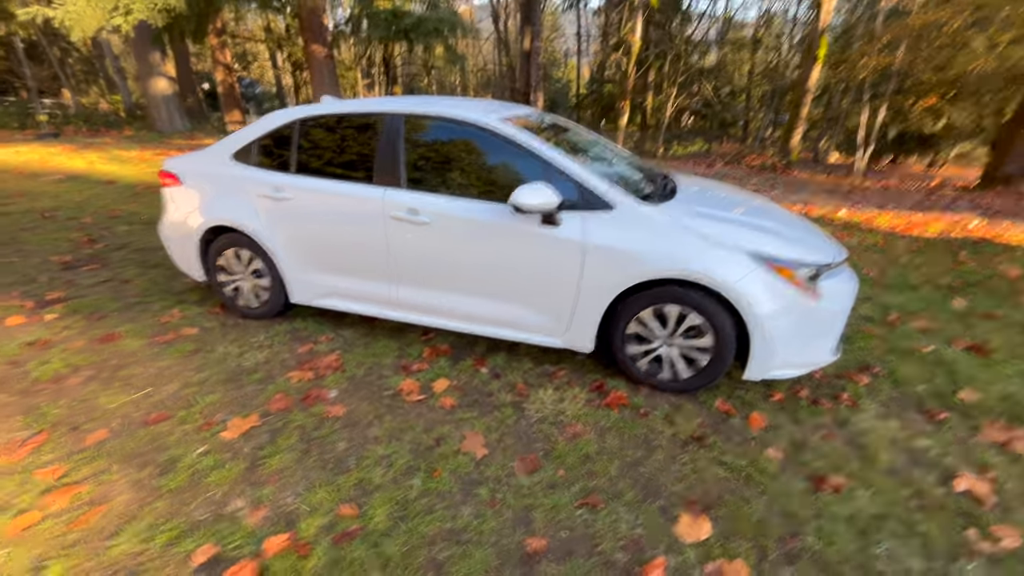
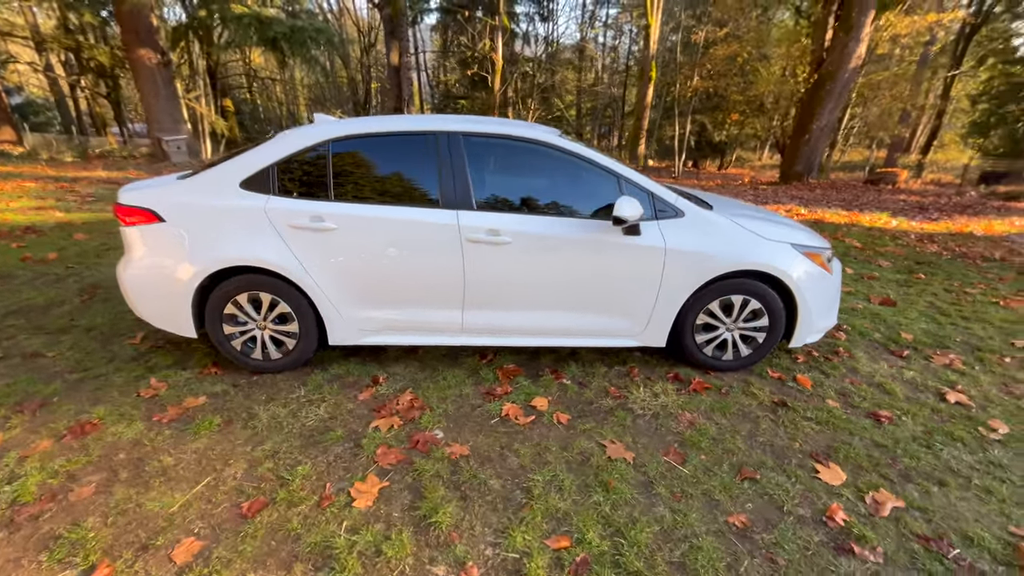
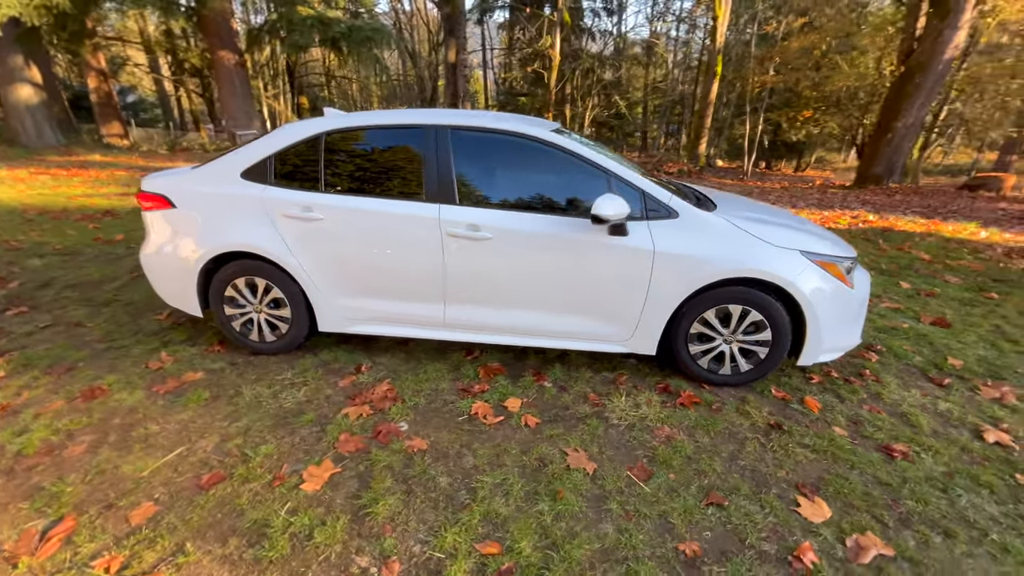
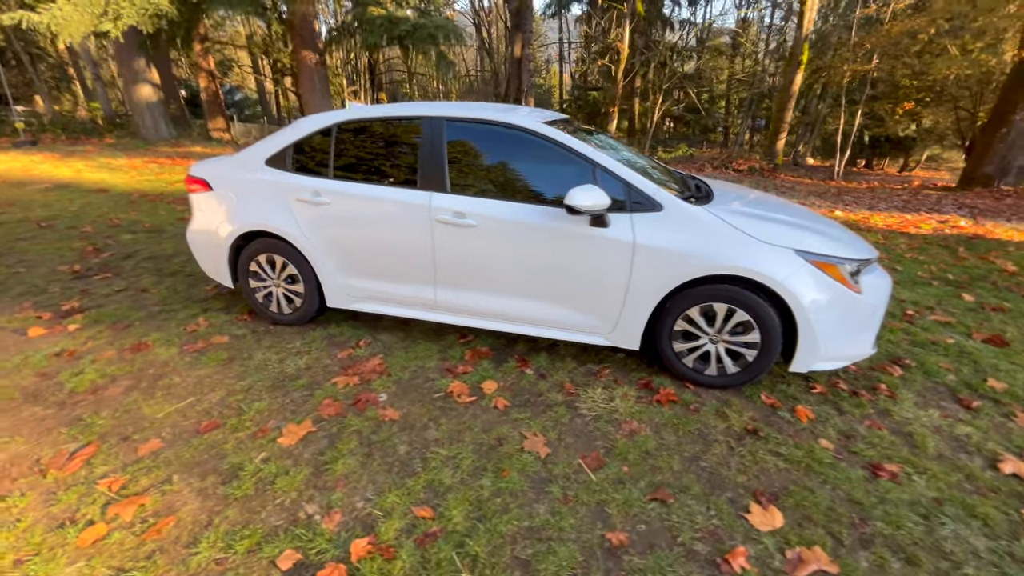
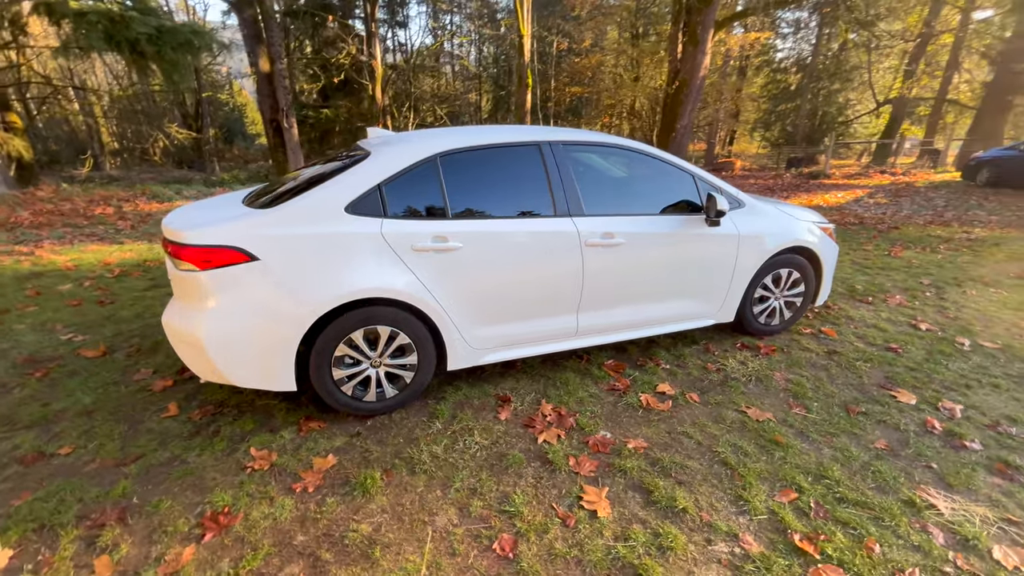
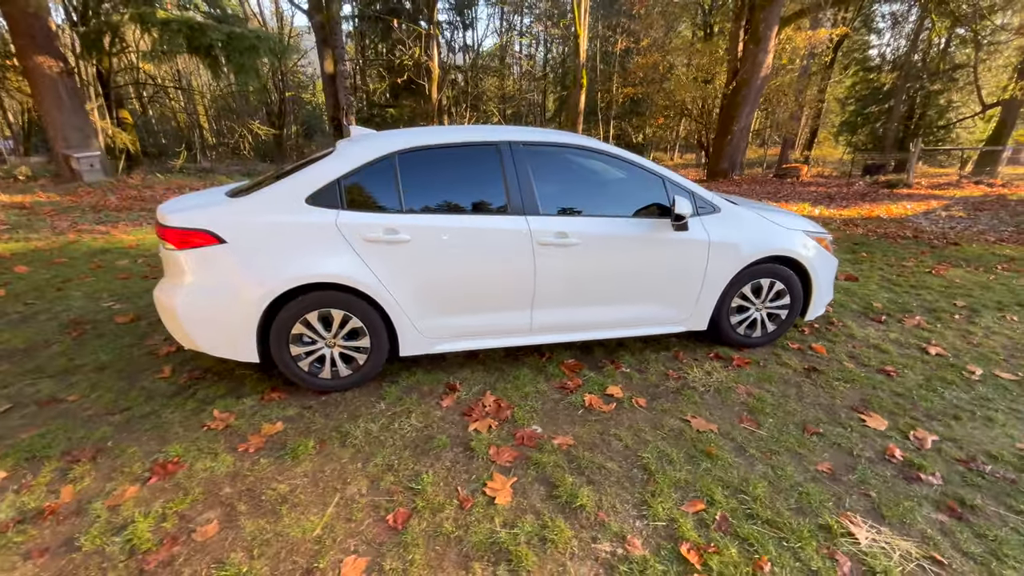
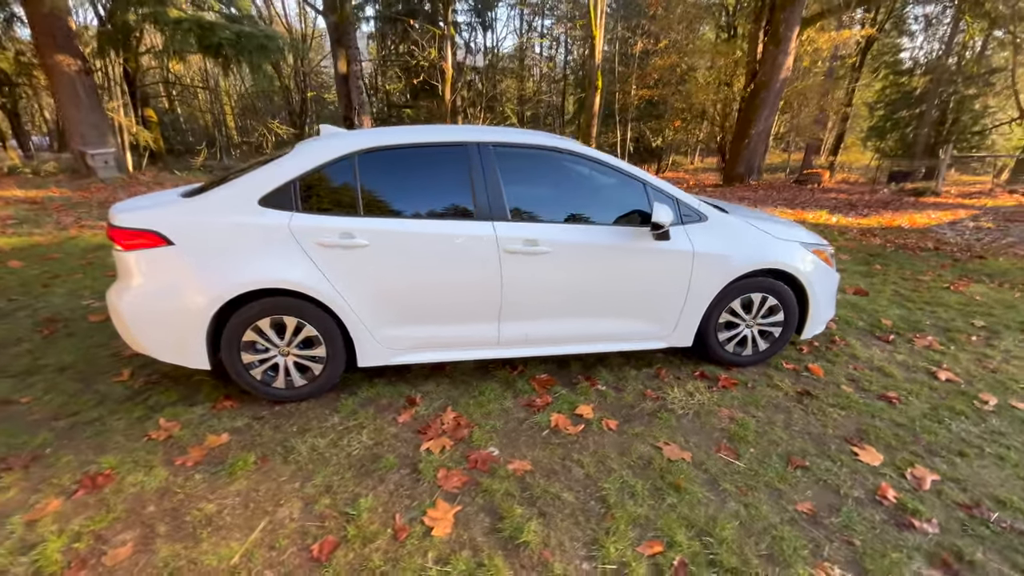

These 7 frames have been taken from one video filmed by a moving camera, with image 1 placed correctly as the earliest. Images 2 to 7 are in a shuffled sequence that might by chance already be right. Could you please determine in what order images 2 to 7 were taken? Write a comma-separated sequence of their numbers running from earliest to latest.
4, 3, 2, 7, 6, 5
